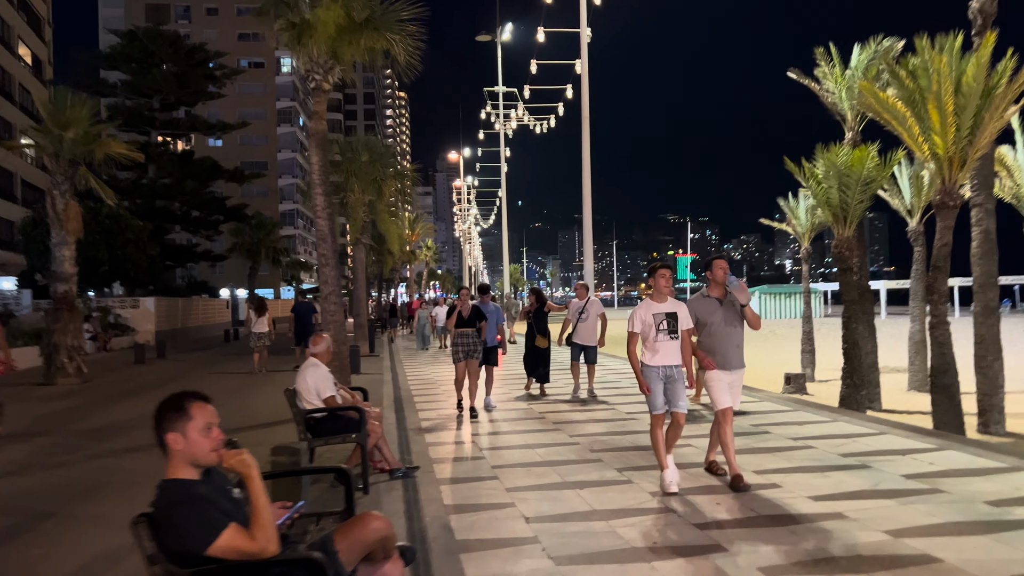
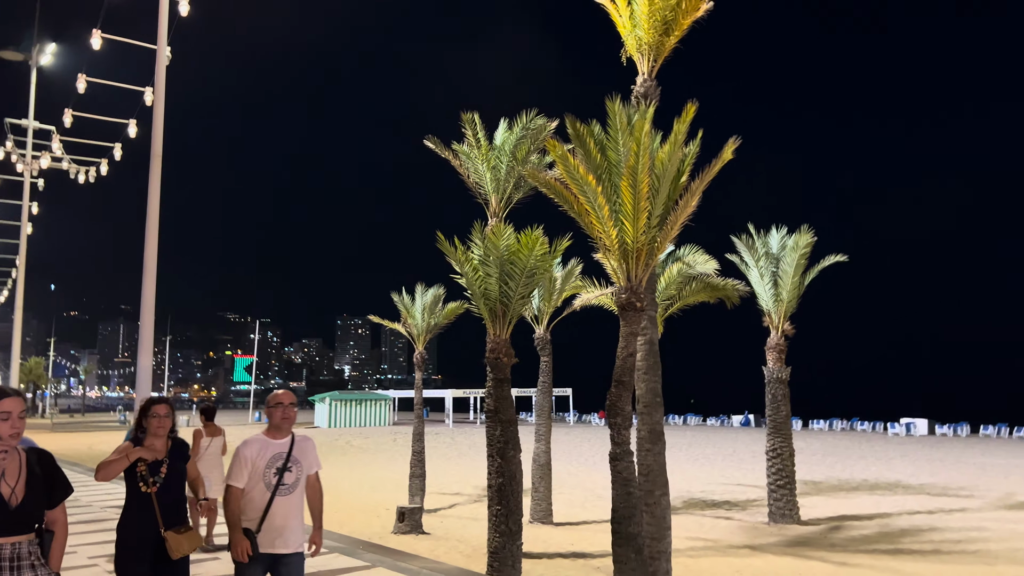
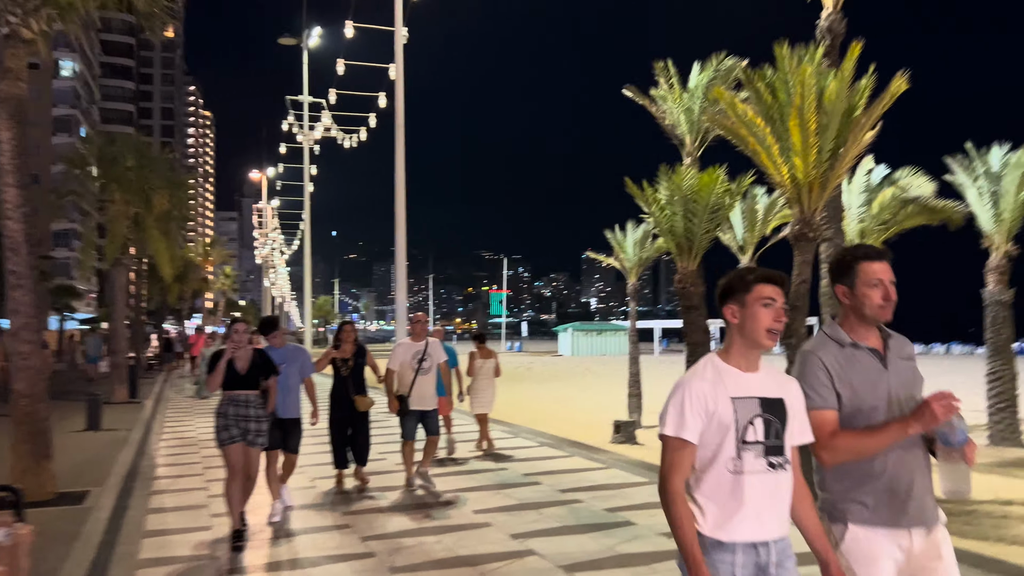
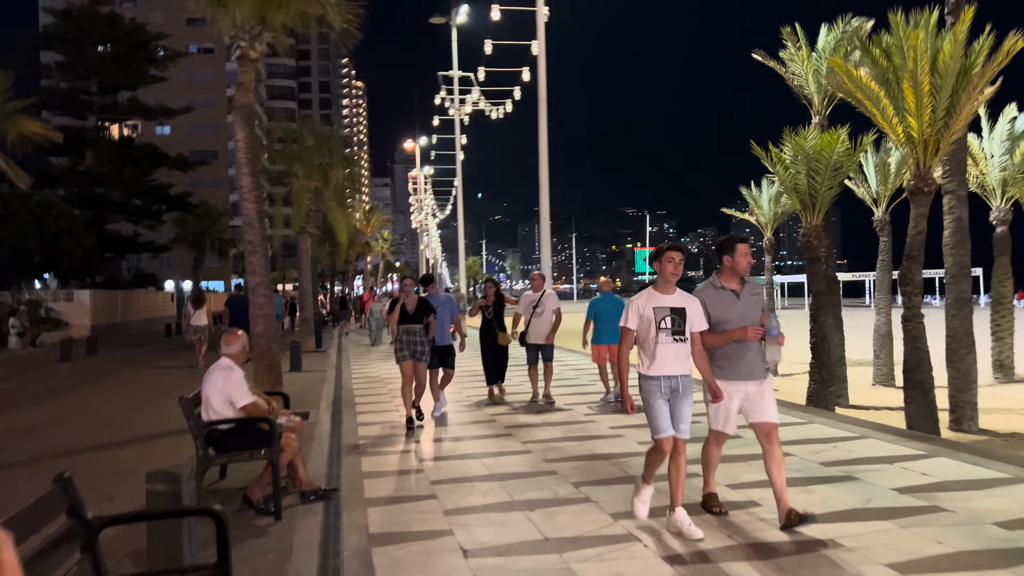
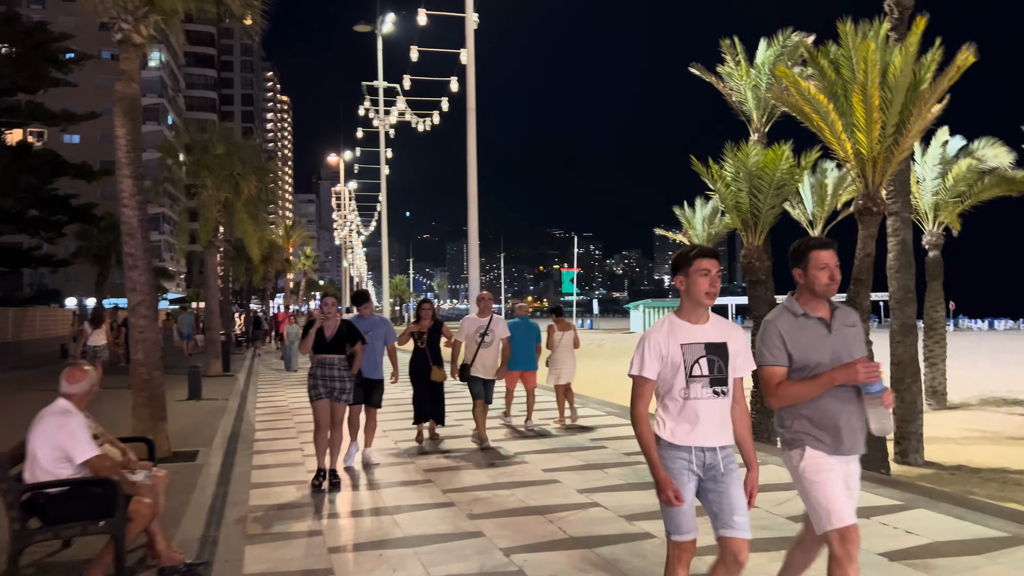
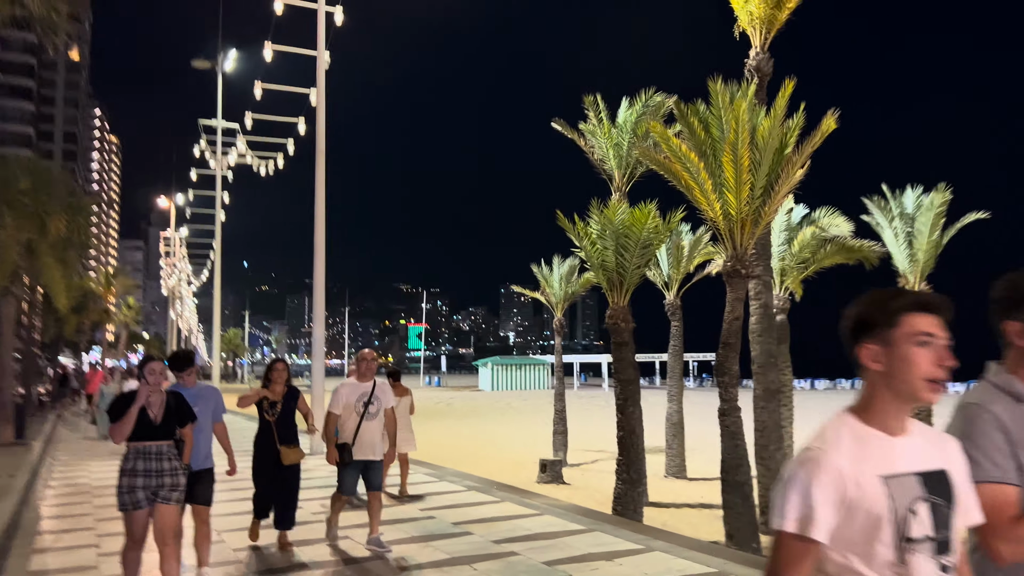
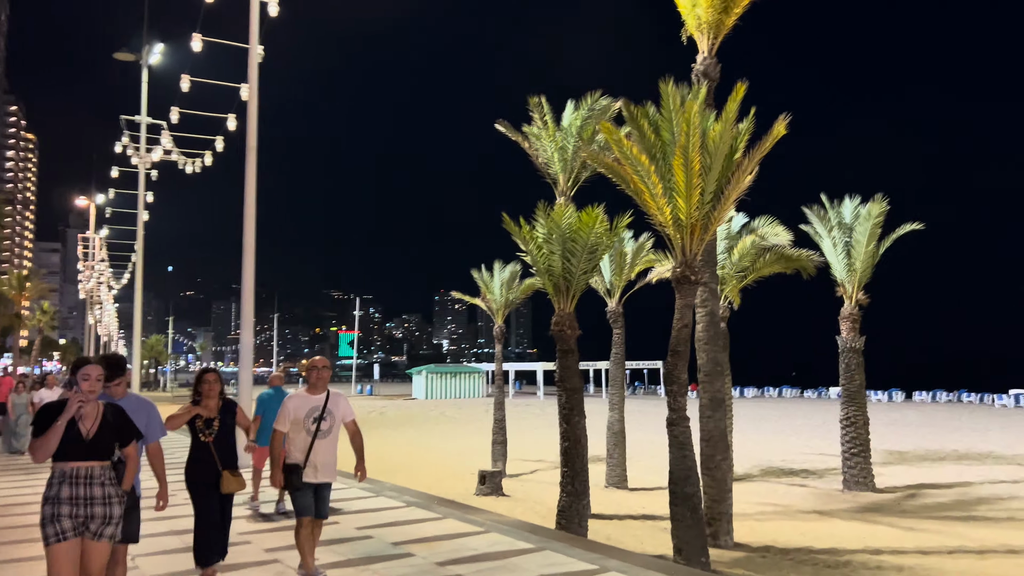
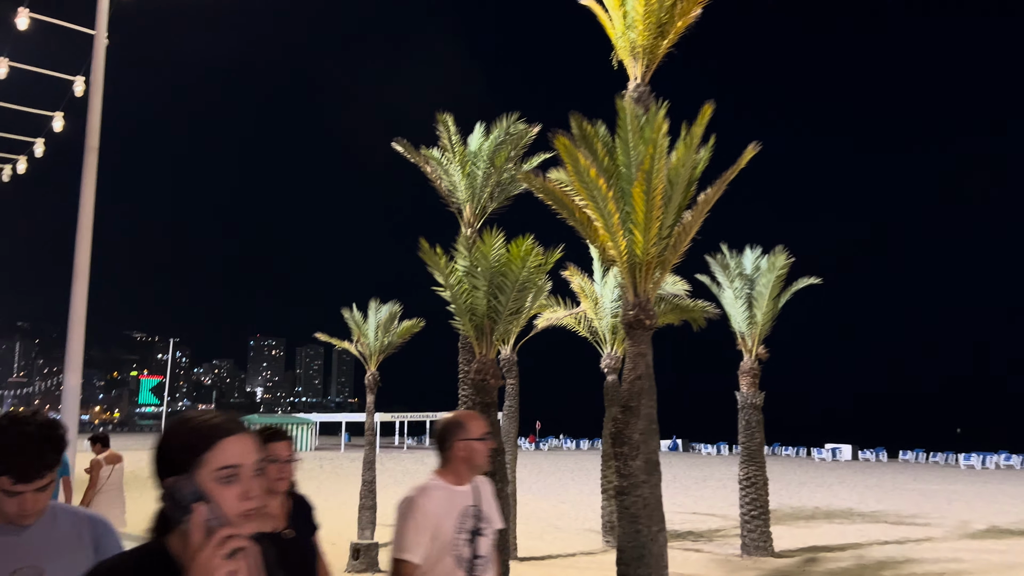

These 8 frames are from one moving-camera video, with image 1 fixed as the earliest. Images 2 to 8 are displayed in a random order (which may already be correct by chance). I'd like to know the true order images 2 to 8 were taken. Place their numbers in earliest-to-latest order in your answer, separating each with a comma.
4, 5, 3, 6, 7, 2, 8
